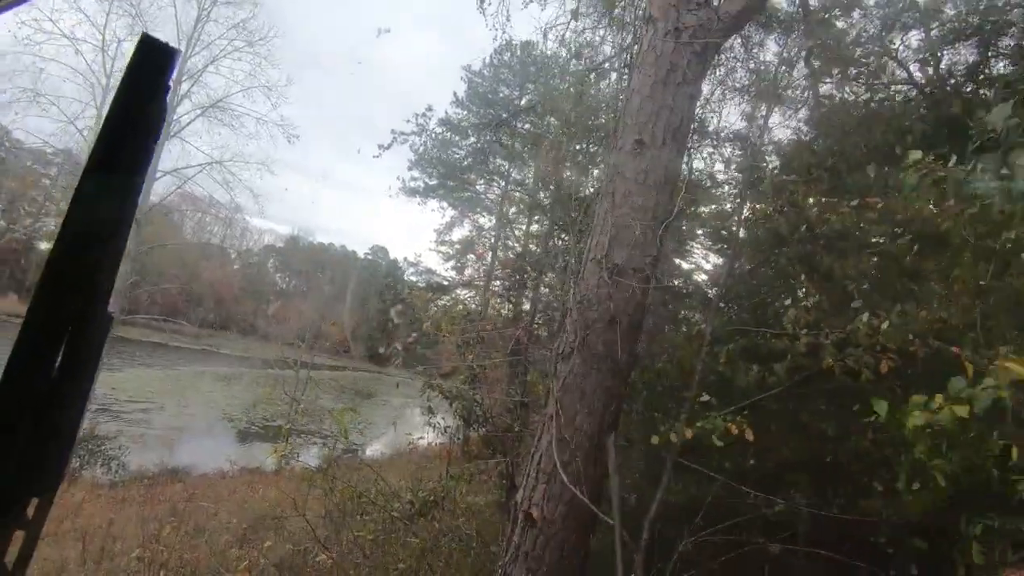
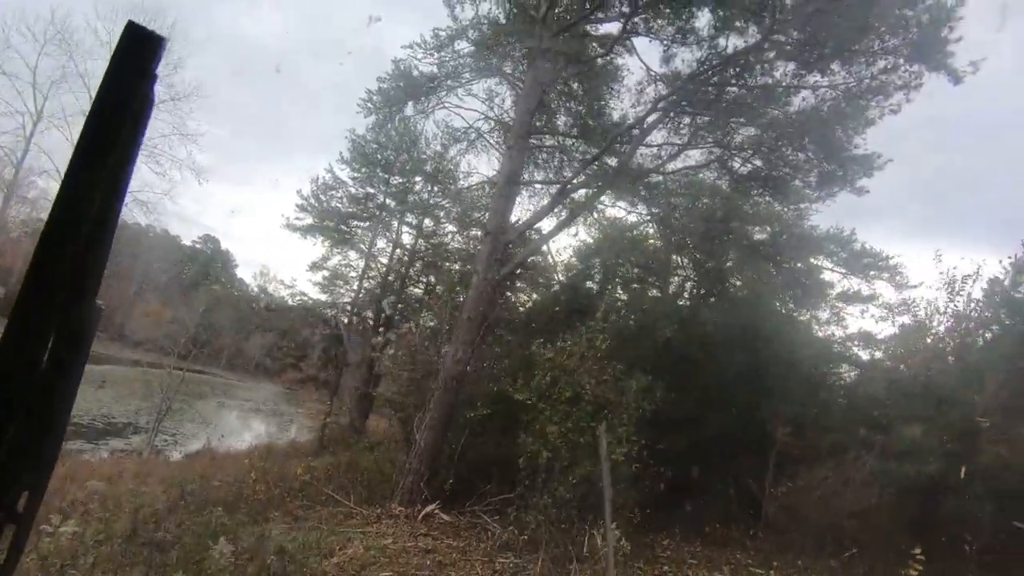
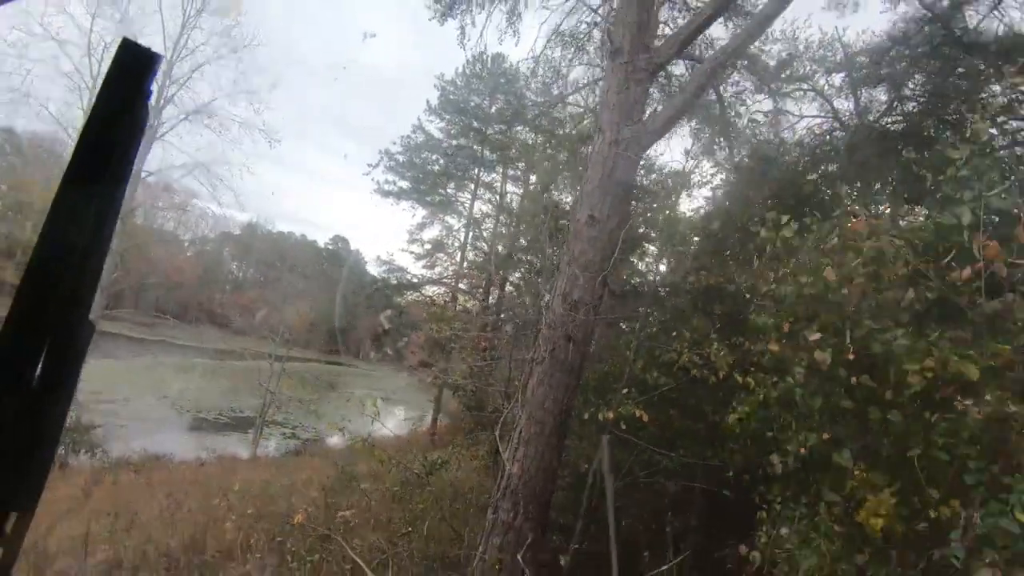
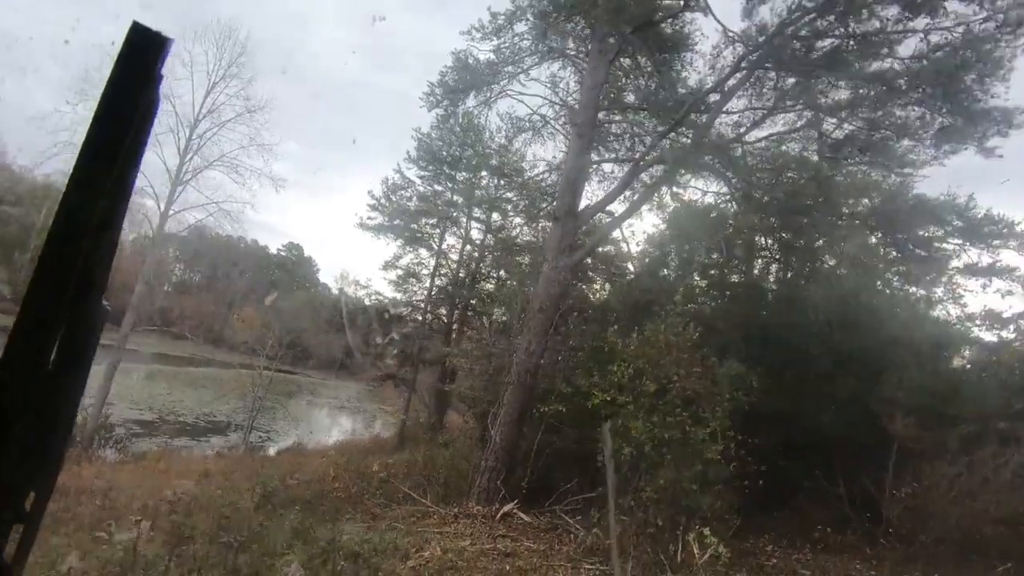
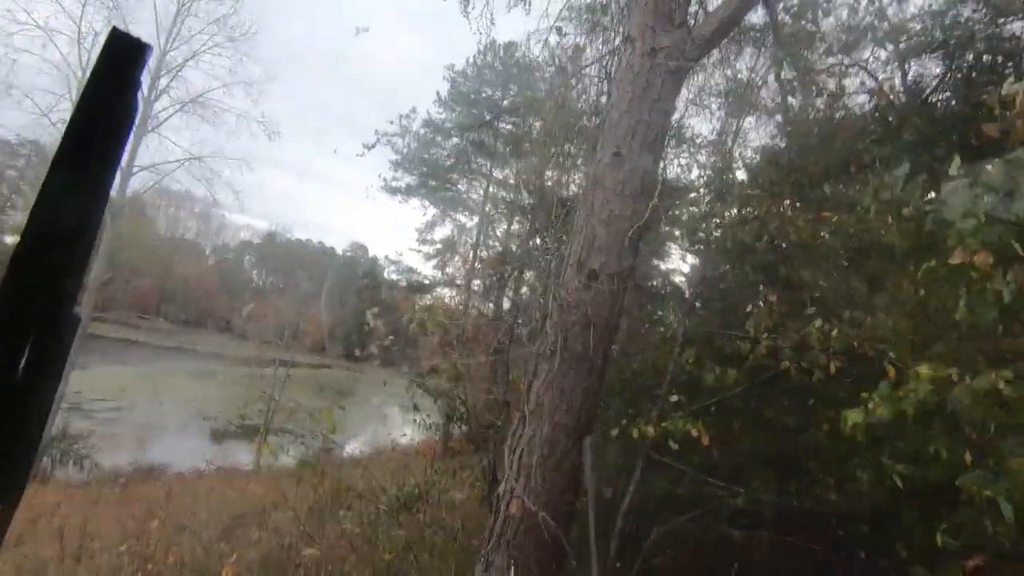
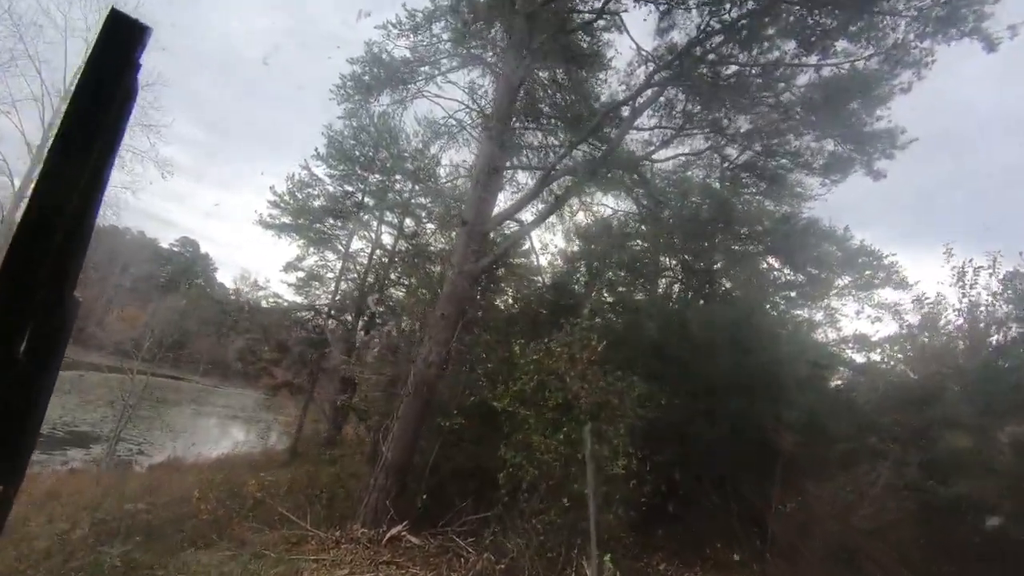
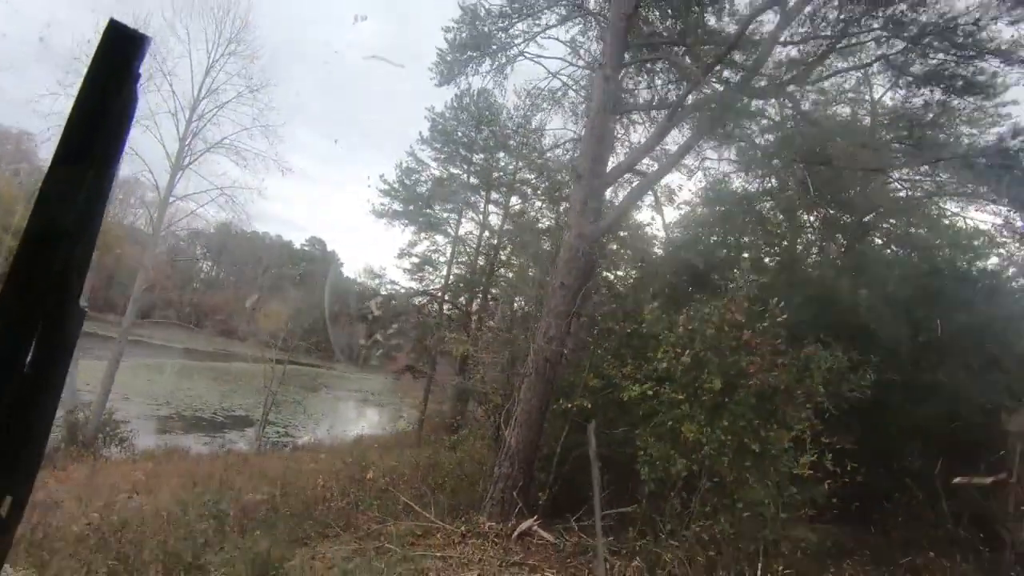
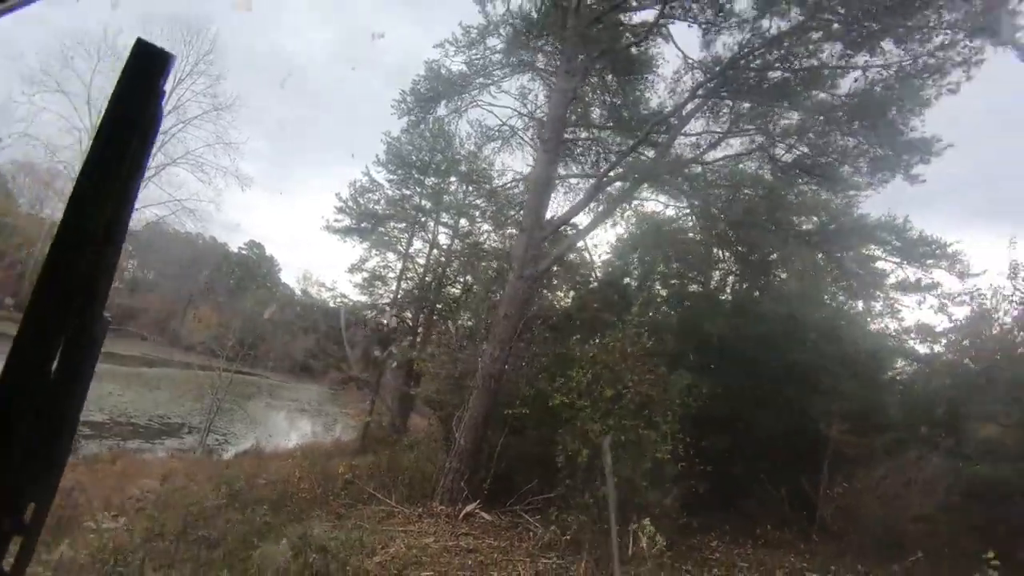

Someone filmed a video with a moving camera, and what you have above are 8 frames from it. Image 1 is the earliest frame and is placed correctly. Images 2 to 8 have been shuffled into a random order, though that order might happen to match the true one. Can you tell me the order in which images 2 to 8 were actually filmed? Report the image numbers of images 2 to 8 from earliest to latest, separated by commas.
5, 3, 7, 4, 8, 2, 6
